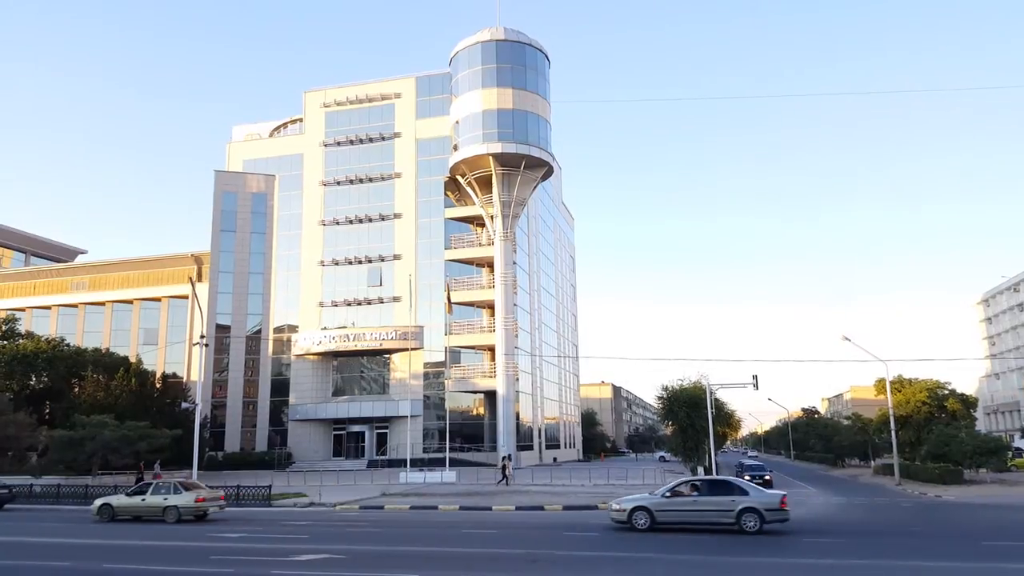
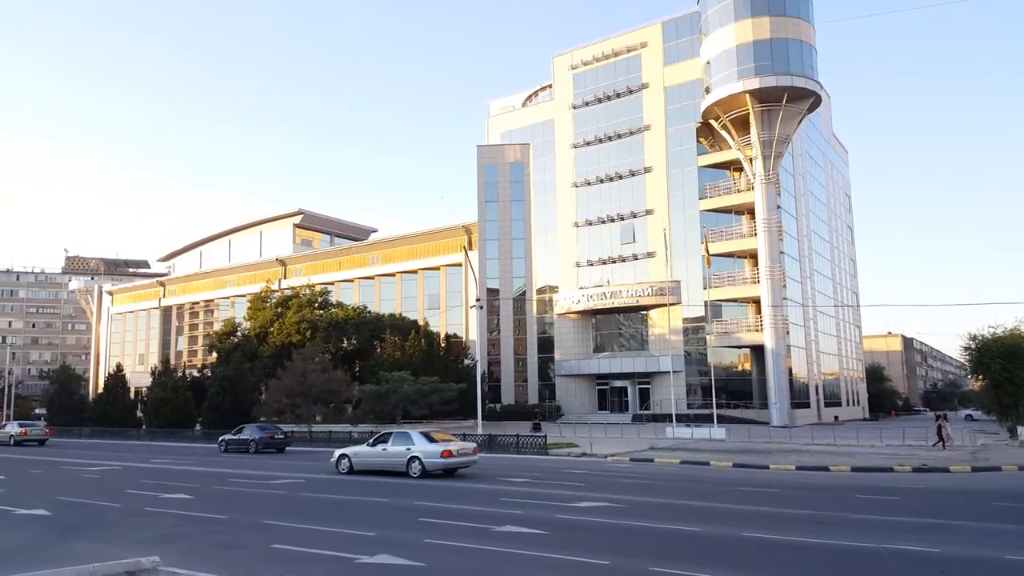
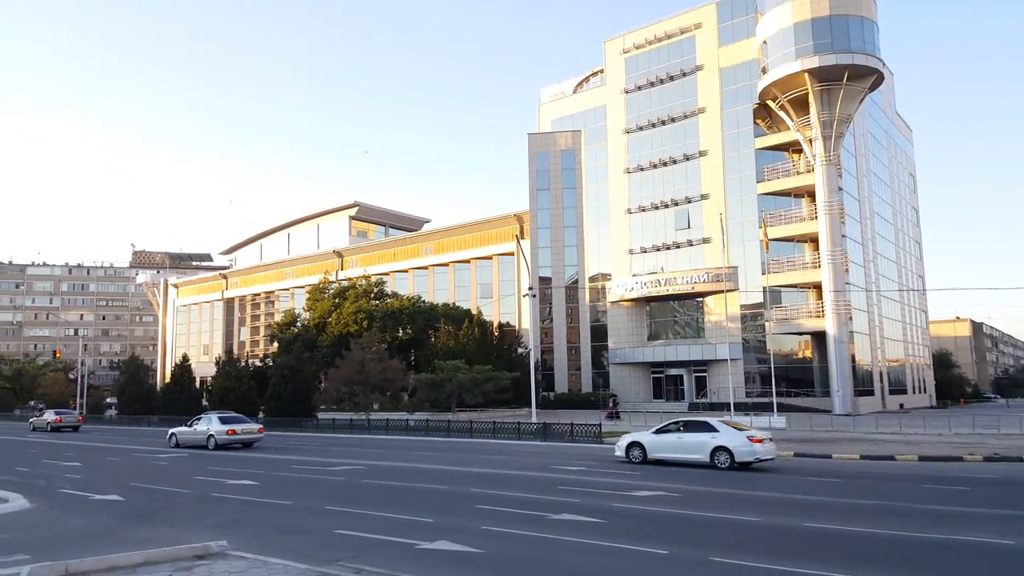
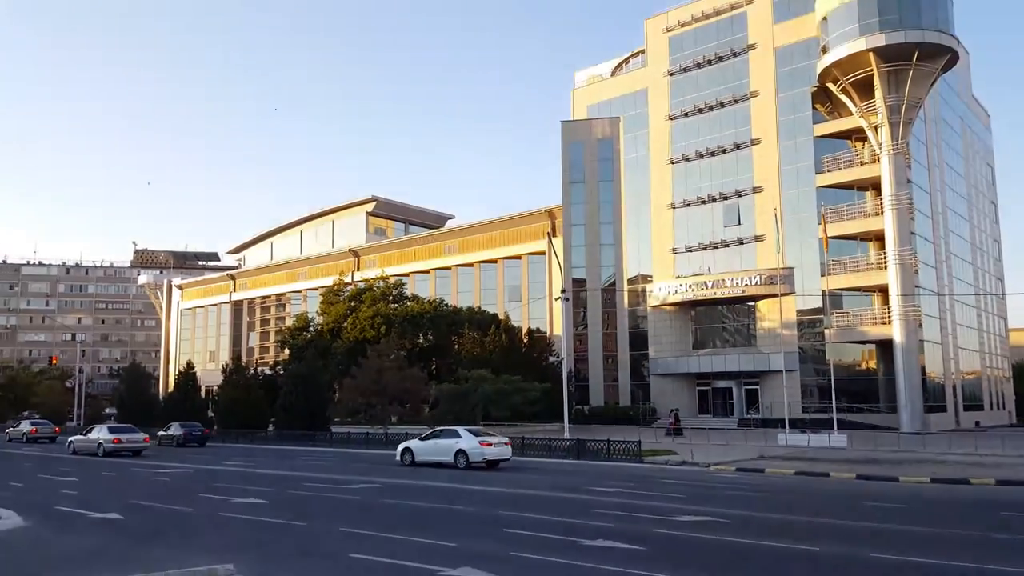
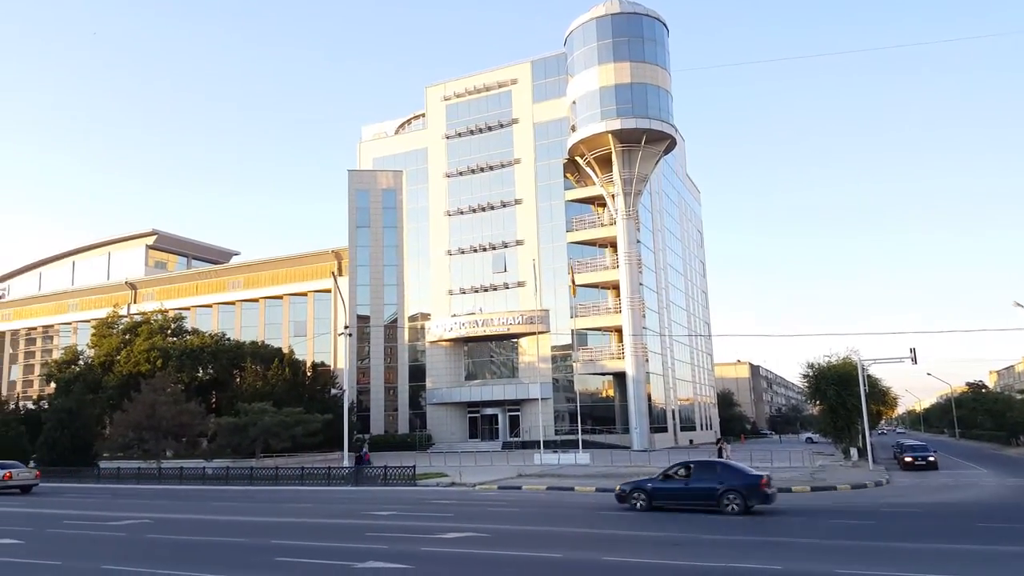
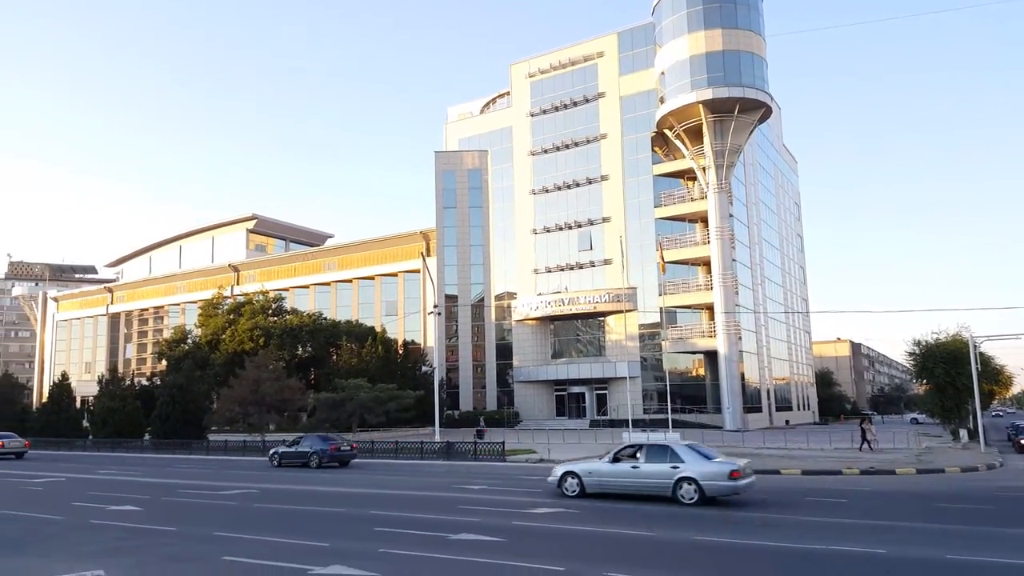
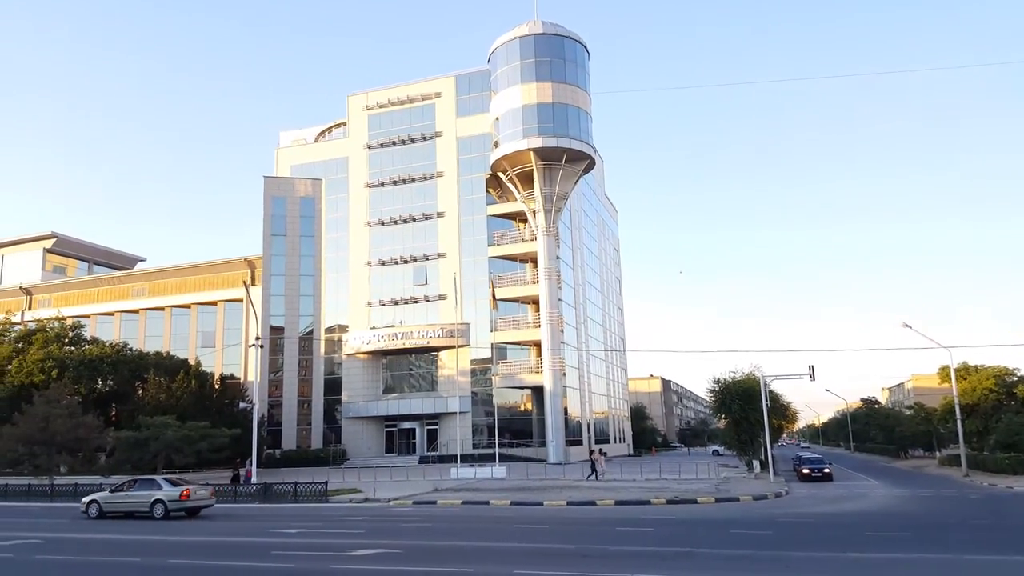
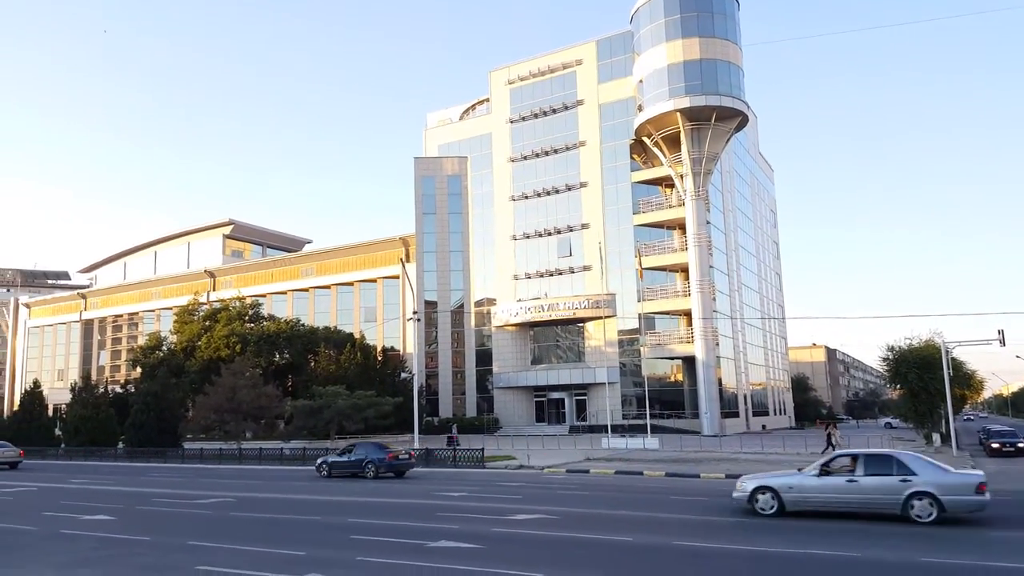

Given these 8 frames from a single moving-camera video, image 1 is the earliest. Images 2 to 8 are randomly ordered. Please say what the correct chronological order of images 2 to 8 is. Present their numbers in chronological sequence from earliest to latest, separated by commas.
7, 5, 8, 6, 2, 3, 4
